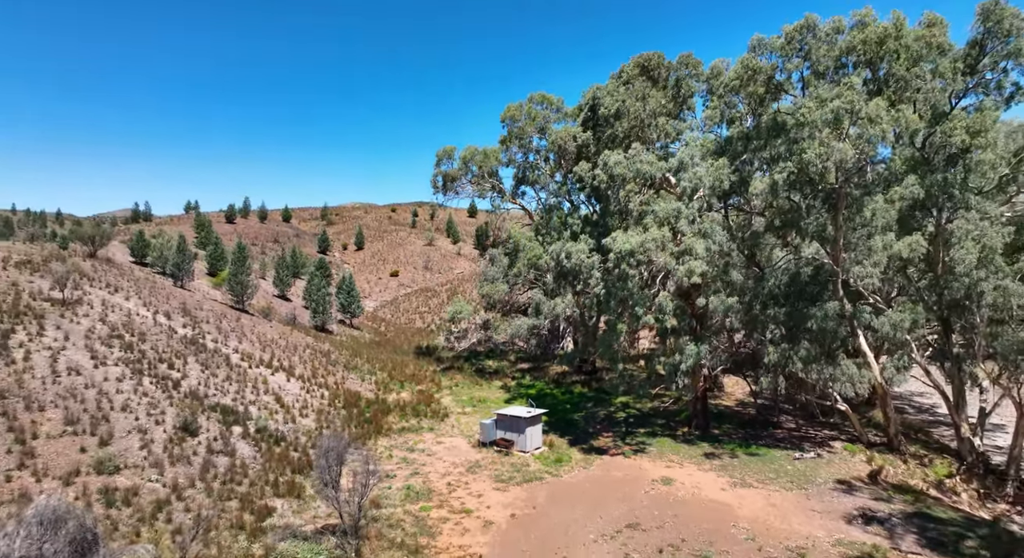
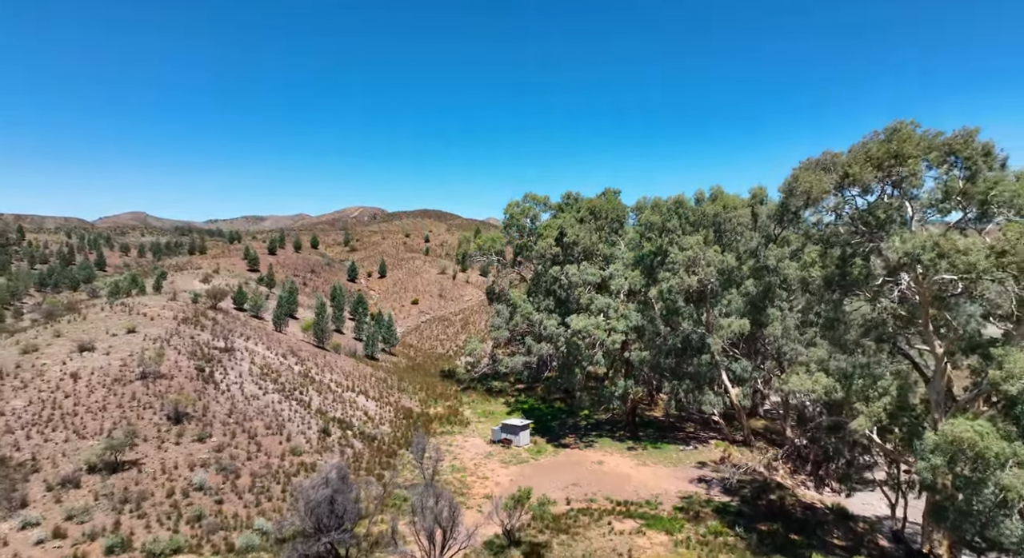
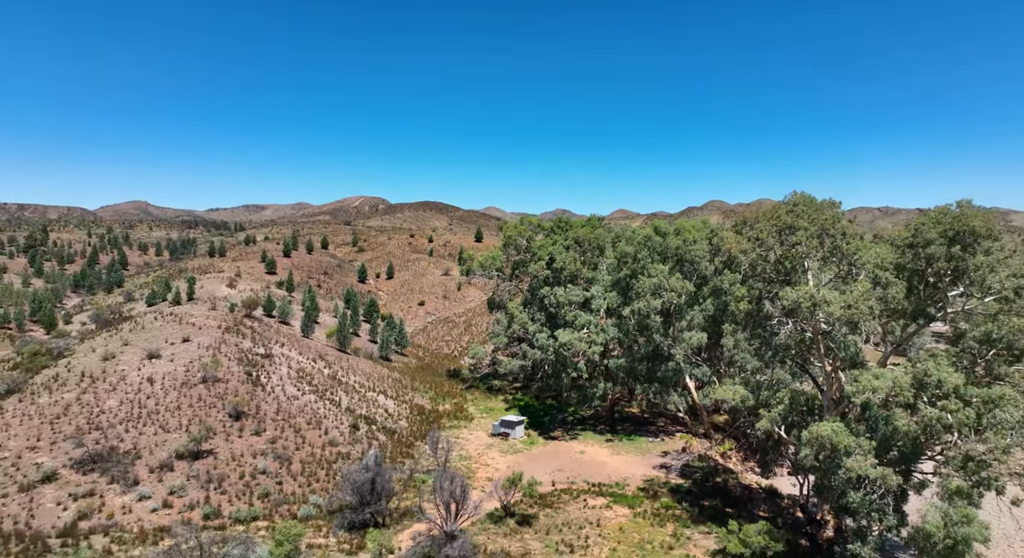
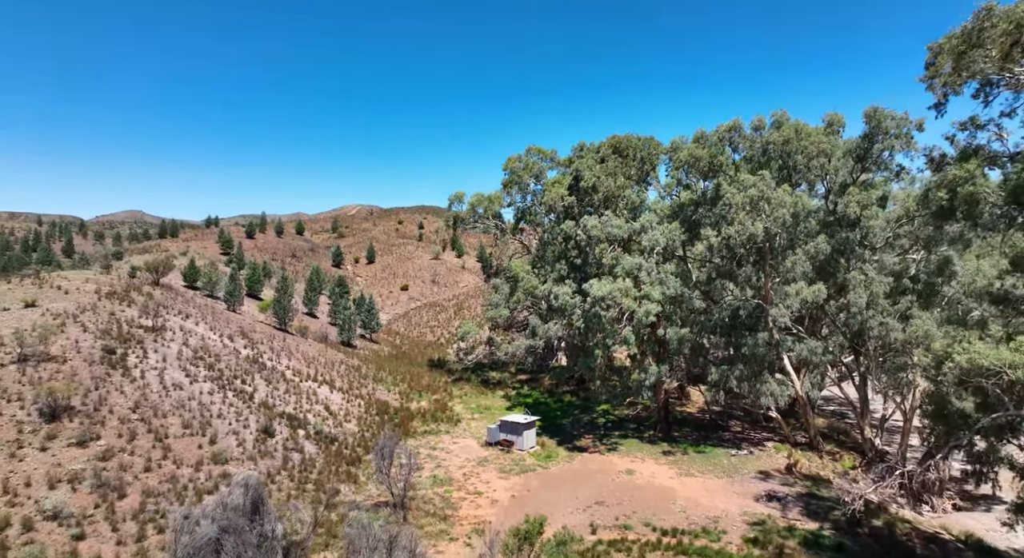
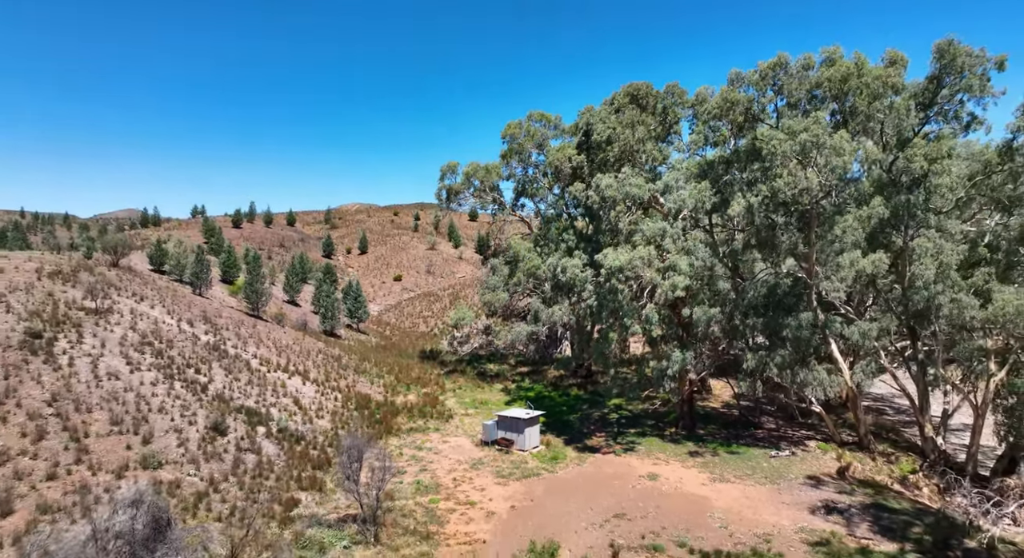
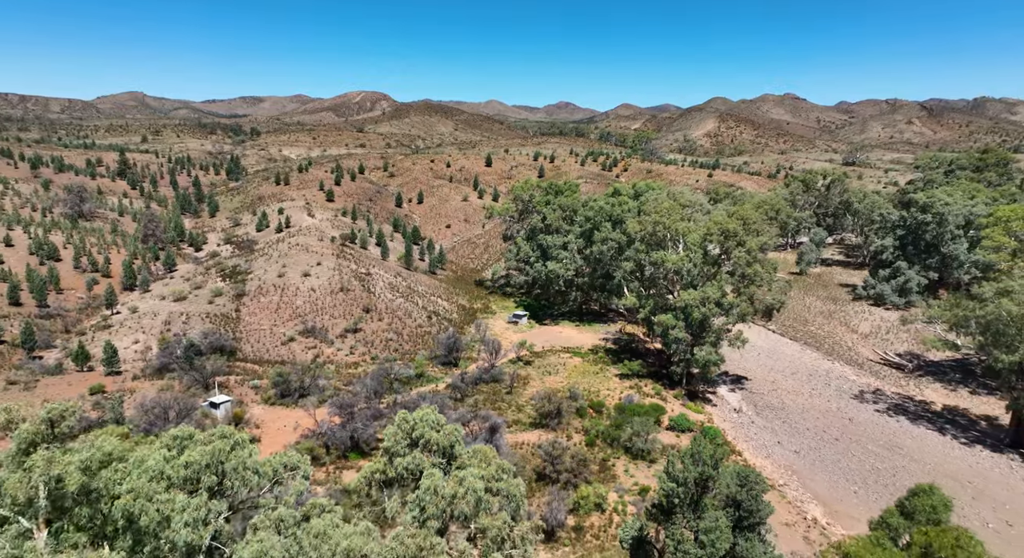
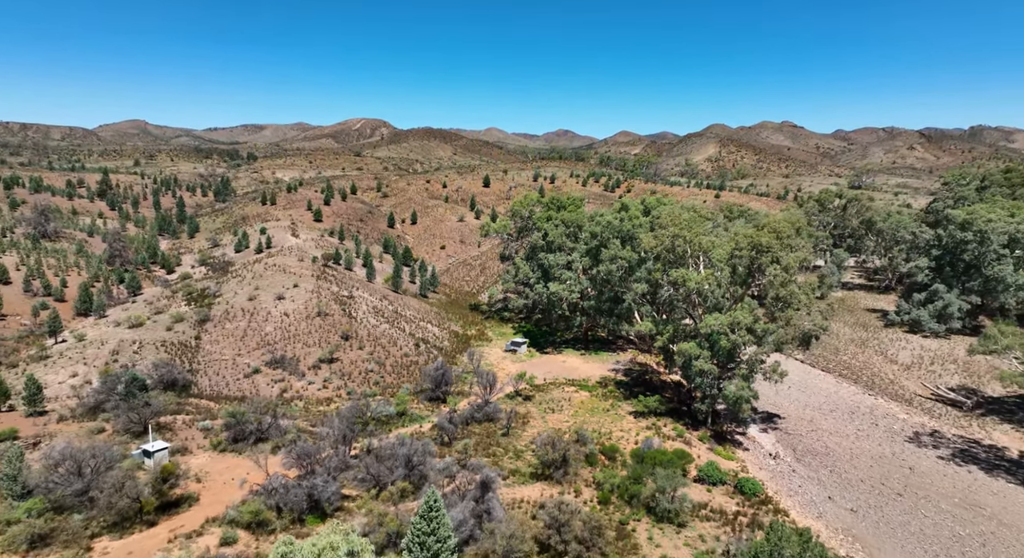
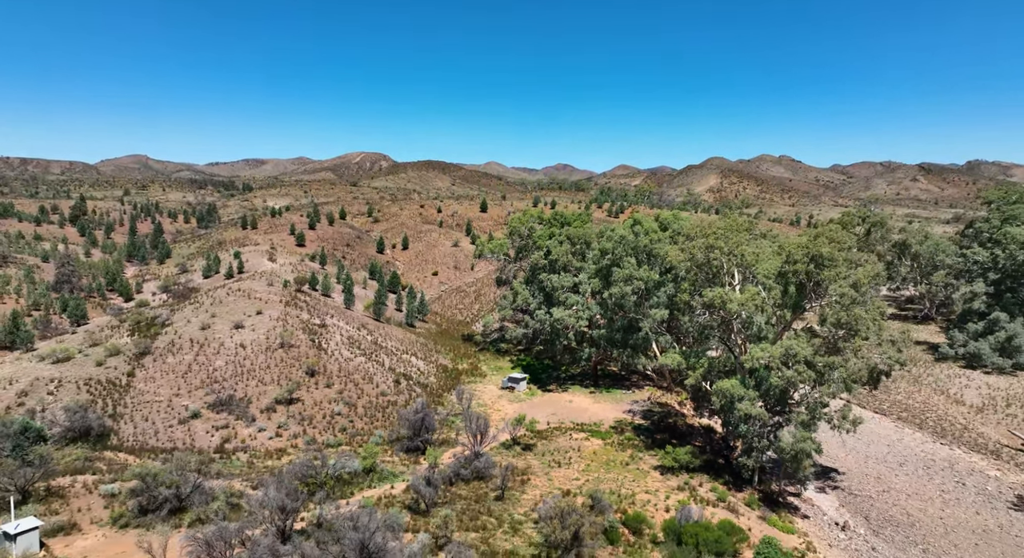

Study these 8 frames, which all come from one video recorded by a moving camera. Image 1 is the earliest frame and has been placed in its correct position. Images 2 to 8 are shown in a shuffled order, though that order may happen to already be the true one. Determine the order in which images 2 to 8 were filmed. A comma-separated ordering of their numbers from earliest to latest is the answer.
5, 4, 2, 3, 8, 7, 6
